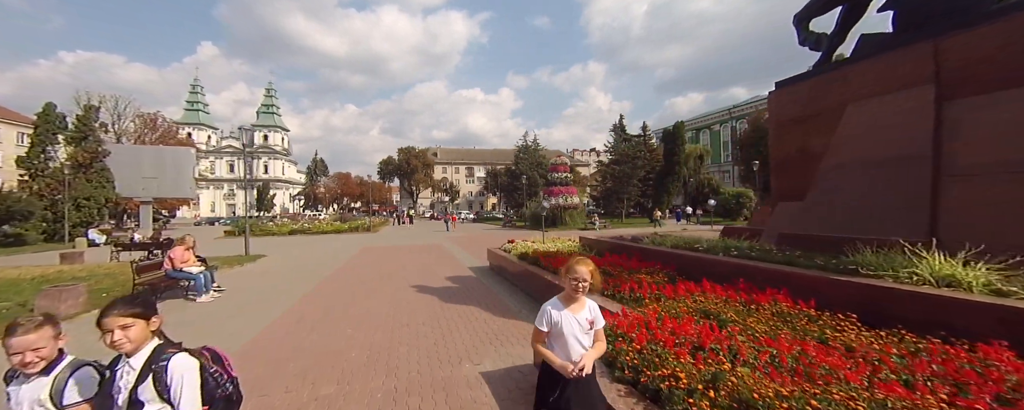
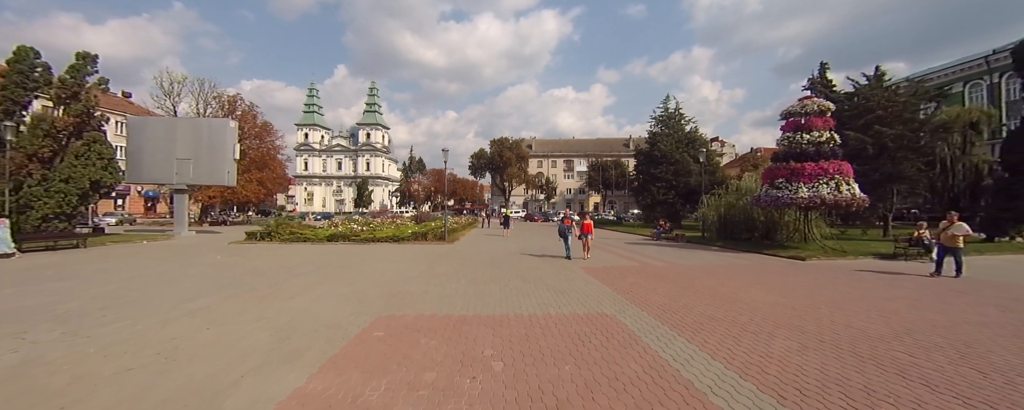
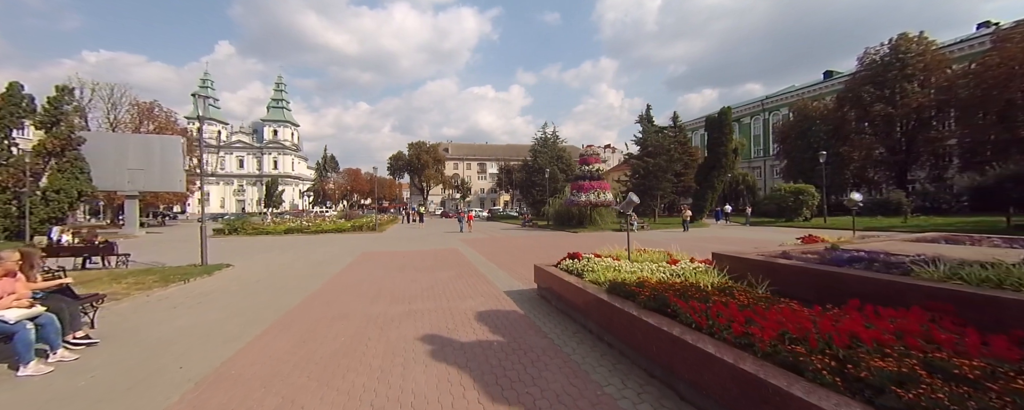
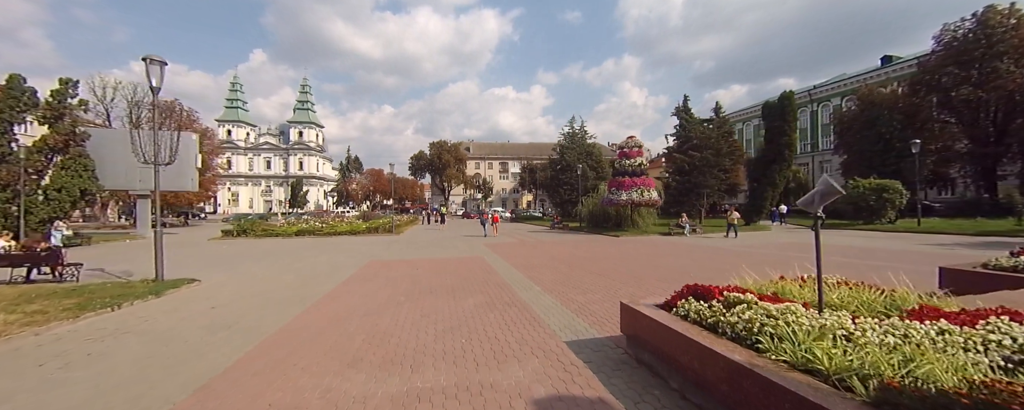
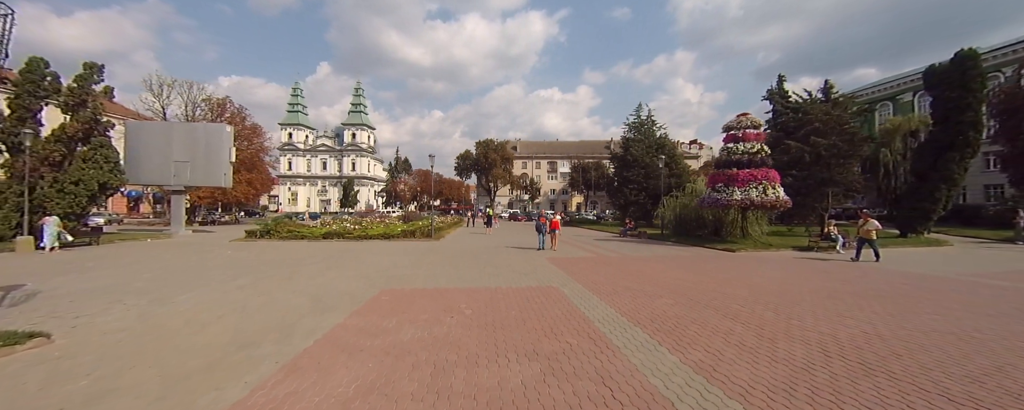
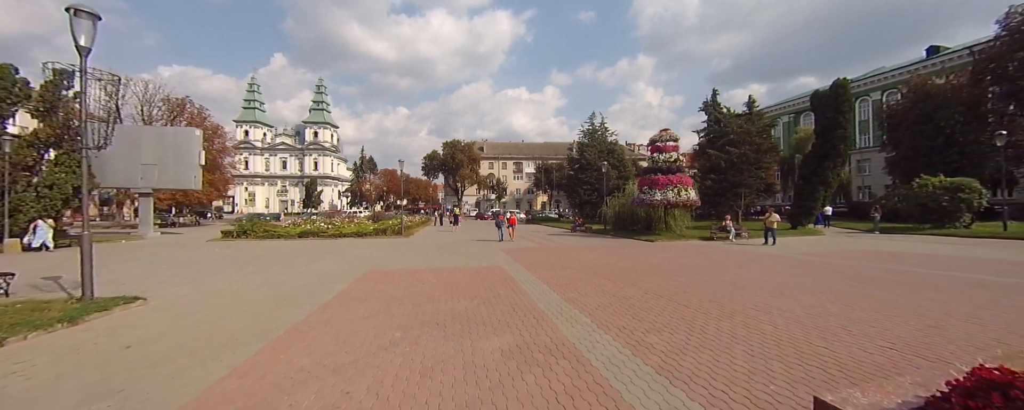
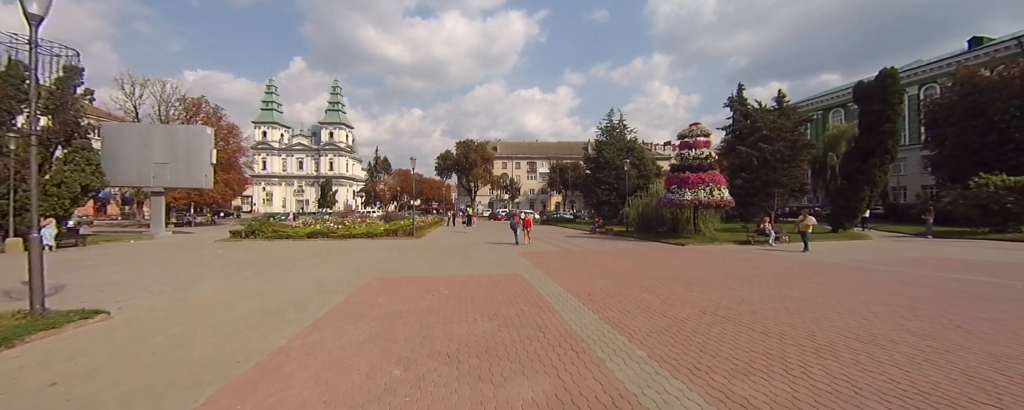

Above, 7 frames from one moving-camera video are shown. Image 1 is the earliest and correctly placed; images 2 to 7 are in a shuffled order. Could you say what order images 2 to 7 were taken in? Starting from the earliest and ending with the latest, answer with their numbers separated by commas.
3, 4, 6, 7, 5, 2
